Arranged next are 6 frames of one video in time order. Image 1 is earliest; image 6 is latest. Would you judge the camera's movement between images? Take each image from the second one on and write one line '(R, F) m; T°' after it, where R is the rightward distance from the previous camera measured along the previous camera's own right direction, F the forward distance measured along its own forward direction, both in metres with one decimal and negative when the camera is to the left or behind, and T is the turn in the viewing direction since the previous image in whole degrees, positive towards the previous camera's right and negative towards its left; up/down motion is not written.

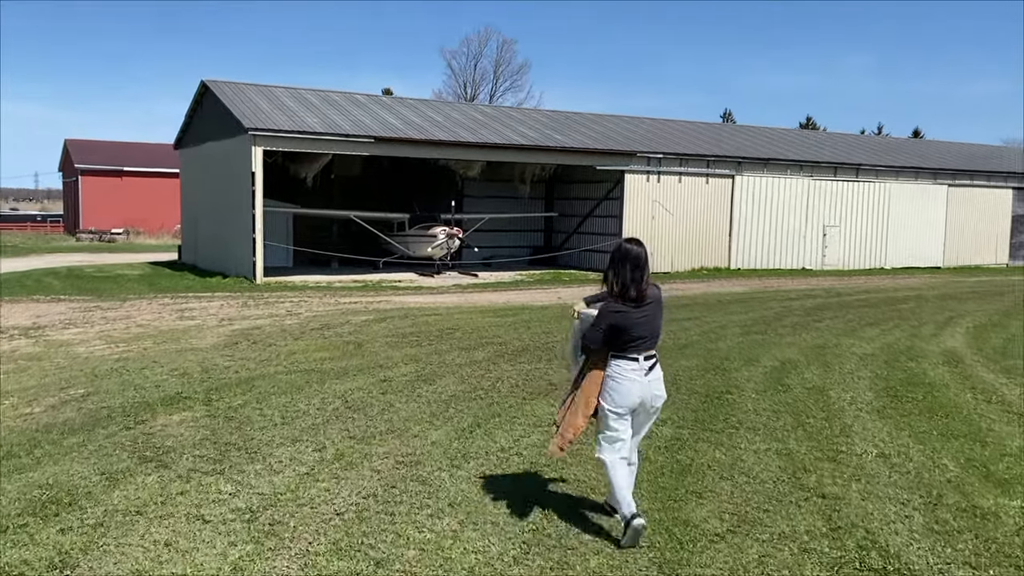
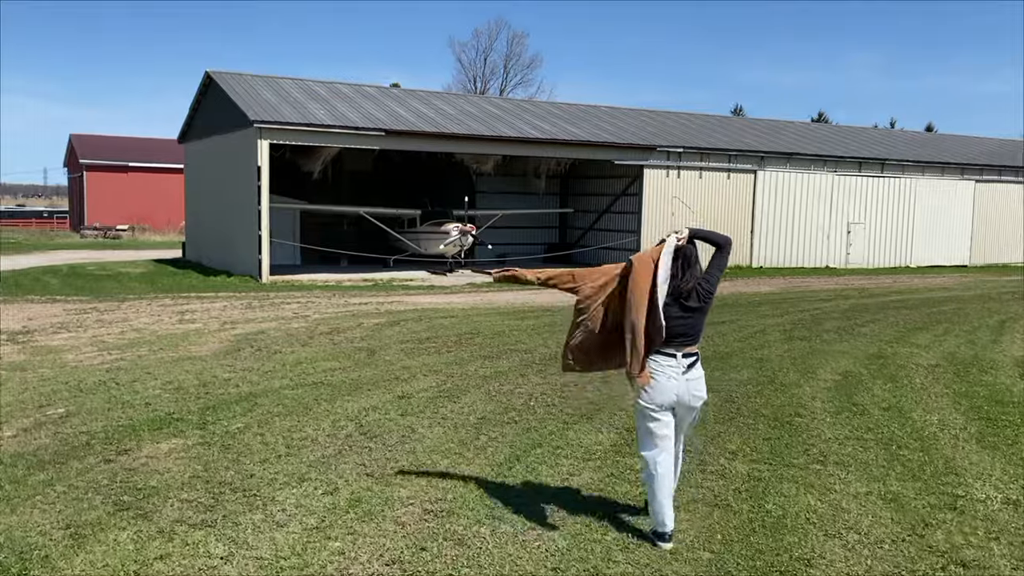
(-0.2, +0.8) m; 0°
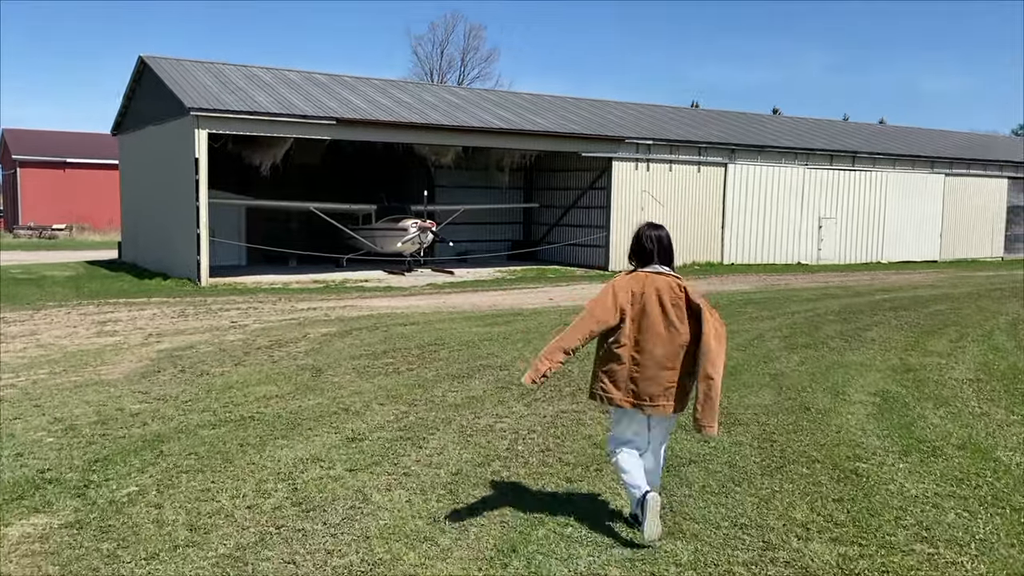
(-0.1, +1.4) m; +3°
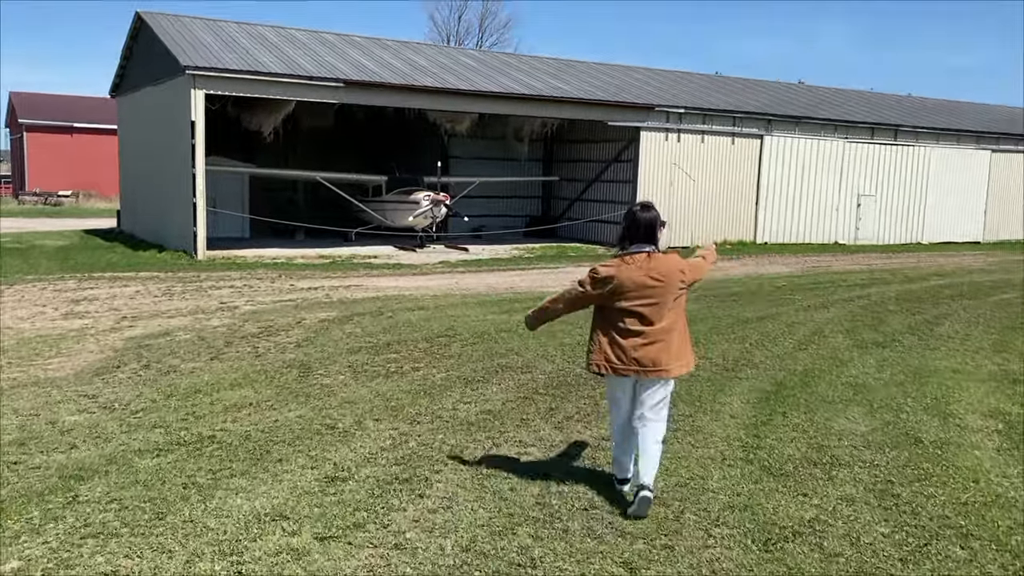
(-0.1, +1.3) m; -1°
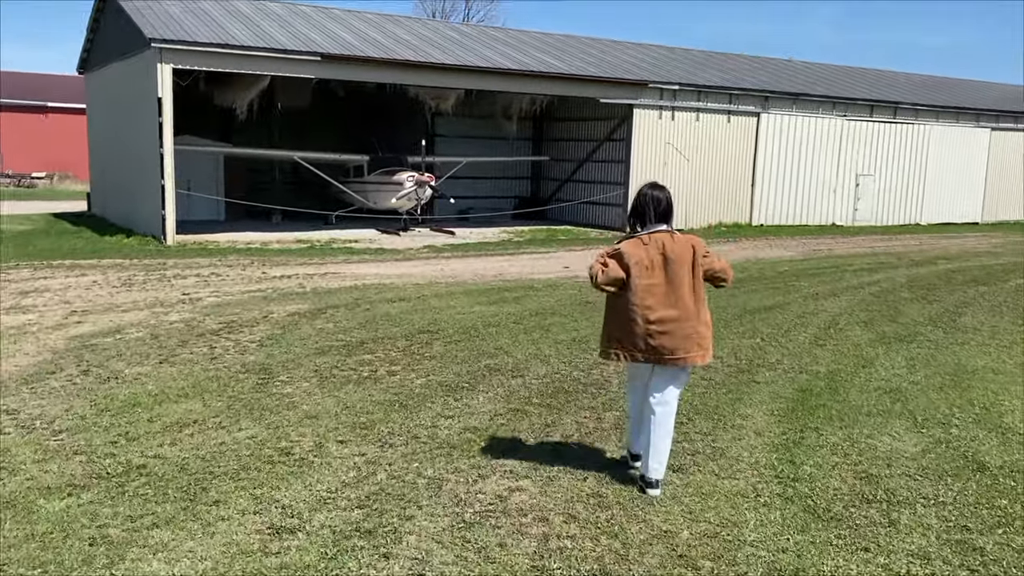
(0.0, +0.8) m; +1°
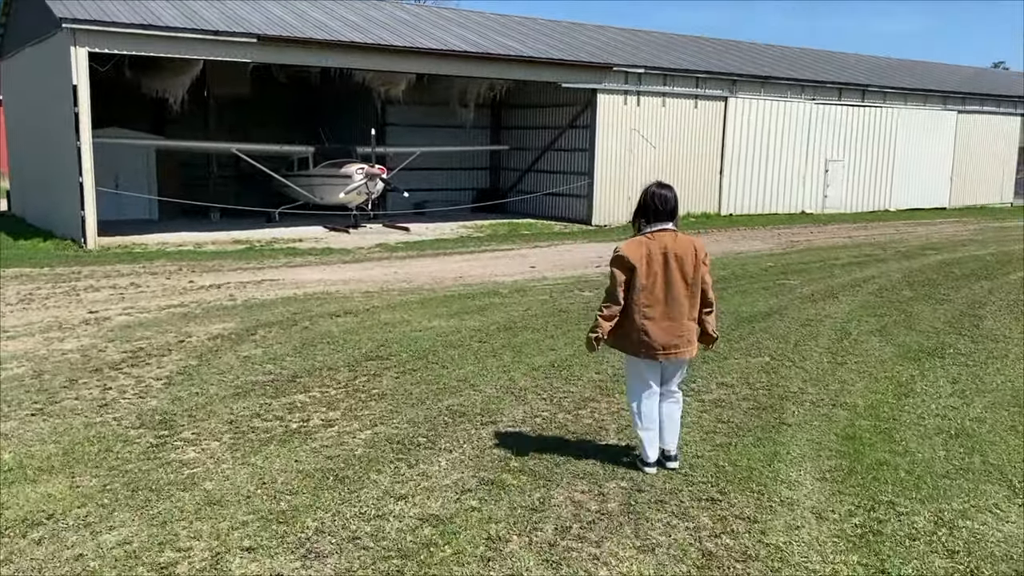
(0.0, +1.2) m; +3°
